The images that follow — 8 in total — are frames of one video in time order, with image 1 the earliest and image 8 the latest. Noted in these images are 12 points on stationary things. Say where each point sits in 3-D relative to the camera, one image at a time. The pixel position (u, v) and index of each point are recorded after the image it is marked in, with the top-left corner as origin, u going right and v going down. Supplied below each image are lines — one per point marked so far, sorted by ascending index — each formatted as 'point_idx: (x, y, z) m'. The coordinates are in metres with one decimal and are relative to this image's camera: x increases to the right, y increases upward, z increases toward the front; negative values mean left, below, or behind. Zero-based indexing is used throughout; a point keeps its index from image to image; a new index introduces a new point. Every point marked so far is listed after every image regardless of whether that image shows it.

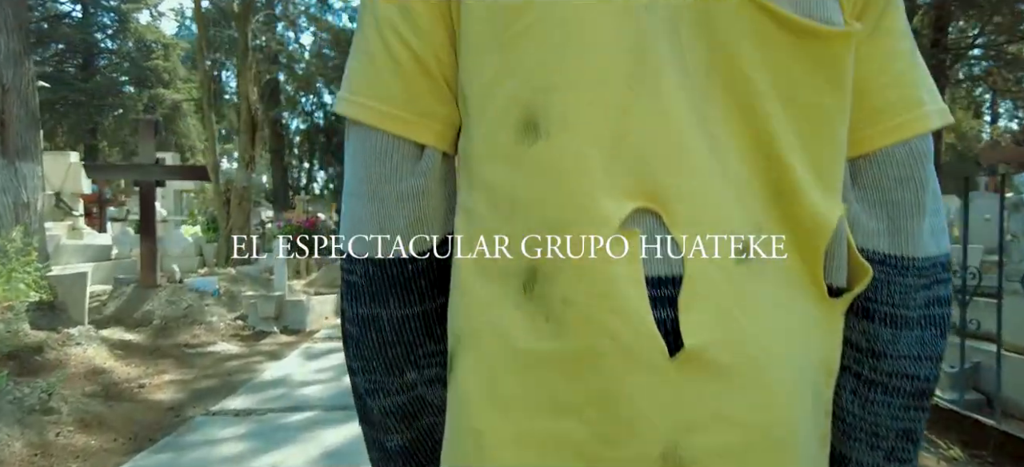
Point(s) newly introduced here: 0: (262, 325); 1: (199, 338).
0: (-2.3, -0.9, +5.3) m
1: (-2.7, -0.9, +4.9) m
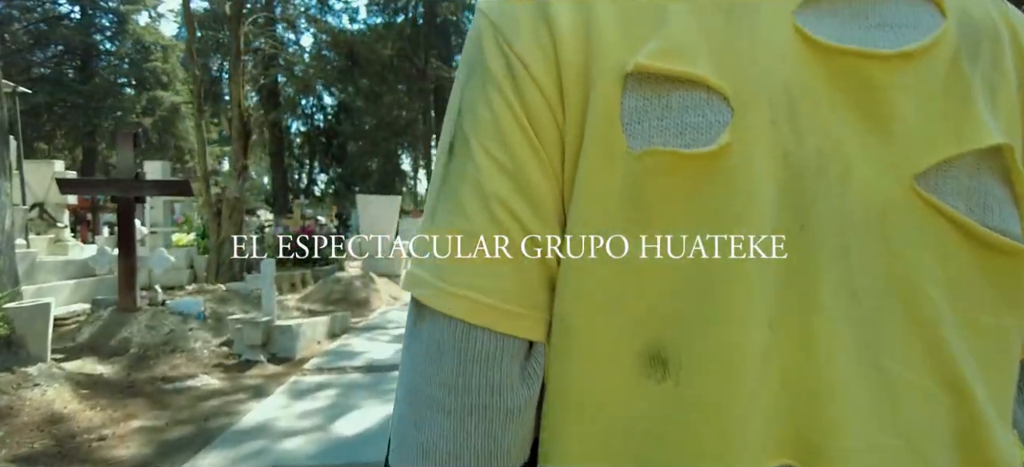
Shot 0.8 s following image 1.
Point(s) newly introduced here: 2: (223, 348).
0: (-2.3, -1.0, +4.9) m
1: (-2.6, -1.1, +4.5) m
2: (-2.6, -1.0, +5.1) m
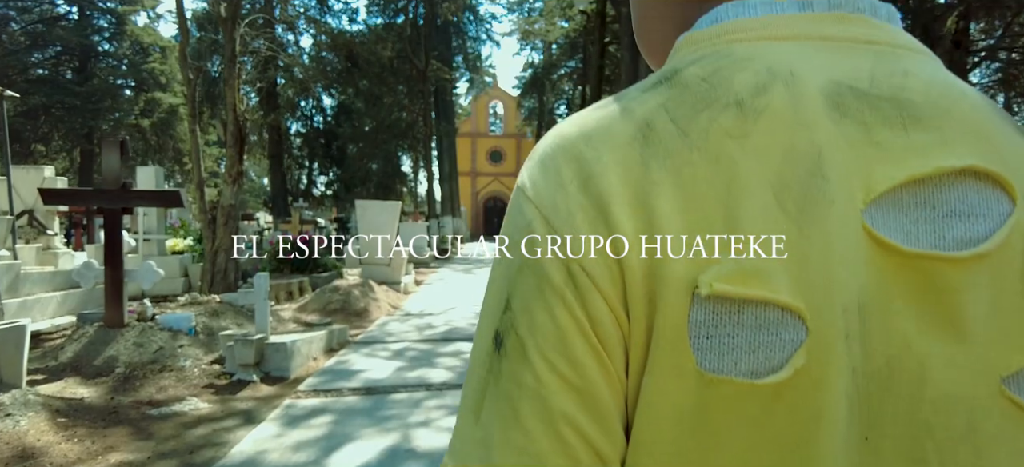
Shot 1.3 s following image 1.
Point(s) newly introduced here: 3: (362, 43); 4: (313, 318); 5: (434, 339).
0: (-2.2, -1.1, +4.7) m
1: (-2.6, -1.2, +4.2) m
2: (-2.5, -1.1, +4.8) m
3: (-3.9, +5.0, +15.0) m
4: (-2.7, -1.1, +7.7) m
5: (-0.9, -1.2, +6.4) m
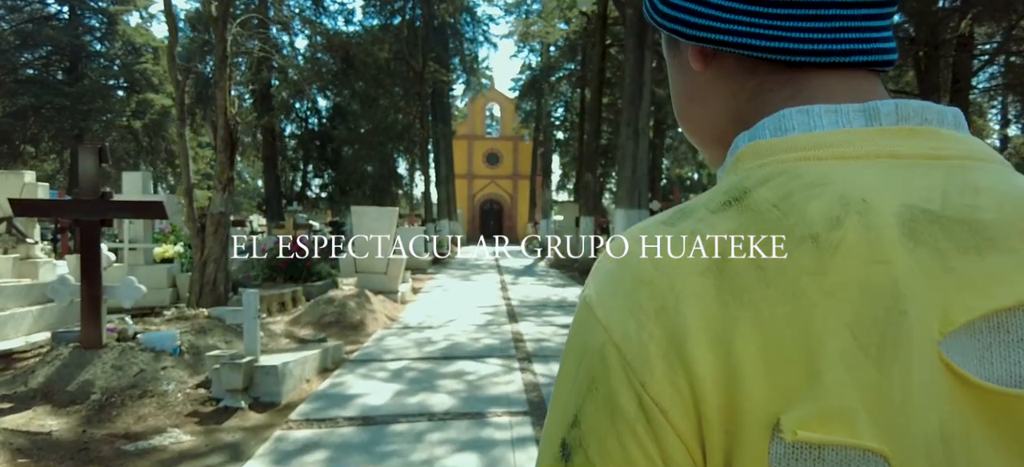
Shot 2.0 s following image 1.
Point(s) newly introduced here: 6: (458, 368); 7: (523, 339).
0: (-2.1, -1.2, +4.3) m
1: (-2.5, -1.3, +3.9) m
2: (-2.4, -1.2, +4.5) m
3: (-3.9, +4.8, +14.6) m
4: (-2.6, -1.2, +7.3) m
5: (-0.8, -1.3, +6.1) m
6: (-0.5, -1.3, +5.5) m
7: (+0.1, -1.3, +7.1) m
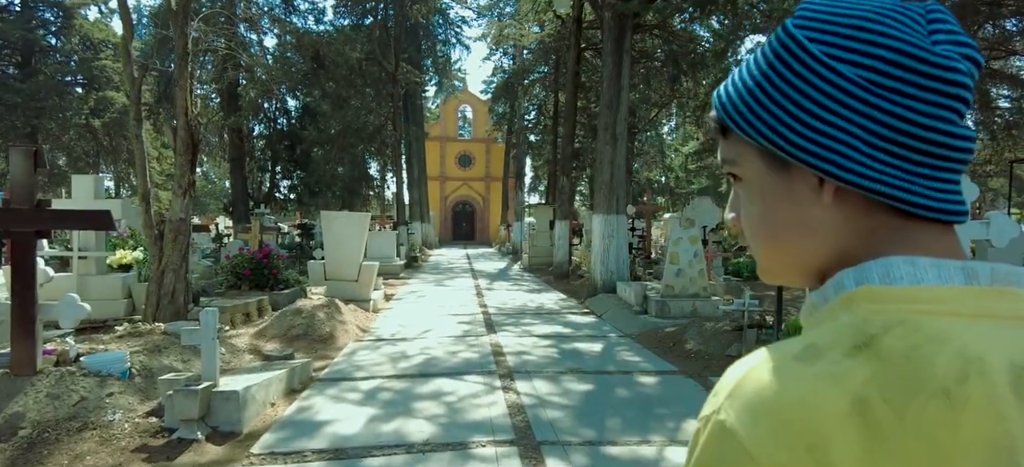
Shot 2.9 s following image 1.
0: (-2.2, -1.3, +3.9) m
1: (-2.6, -1.4, +3.4) m
2: (-2.6, -1.3, +4.0) m
3: (-4.5, +4.7, +14.1) m
4: (-2.9, -1.3, +6.8) m
5: (-1.0, -1.4, +5.7) m
6: (-0.7, -1.4, +5.2) m
7: (-0.1, -1.4, +6.7) m
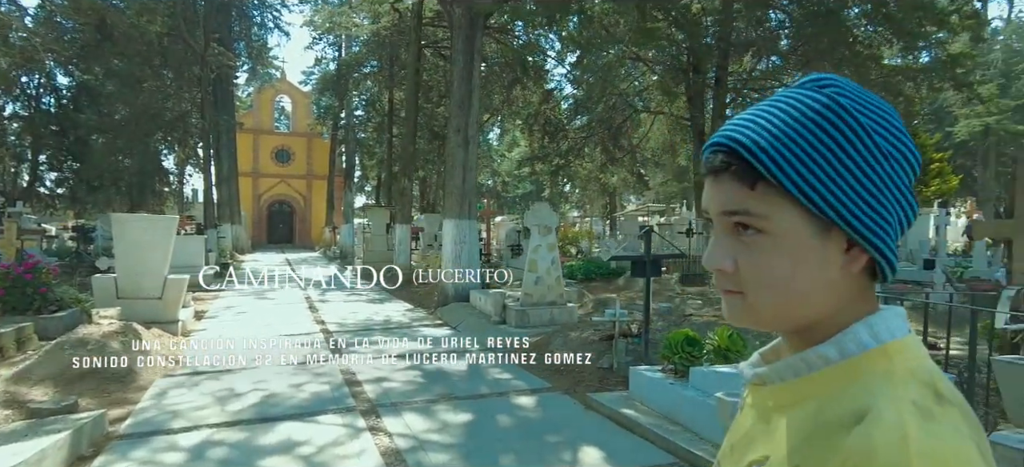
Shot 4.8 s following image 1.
0: (-2.8, -1.4, +2.5) m
1: (-3.0, -1.5, +2.0) m
2: (-3.1, -1.4, +2.6) m
3: (-8.0, +4.6, +11.6) m
4: (-4.2, -1.4, +5.2) m
5: (-2.1, -1.5, +4.6) m
6: (-1.7, -1.5, +4.2) m
7: (-1.6, -1.5, +5.9) m
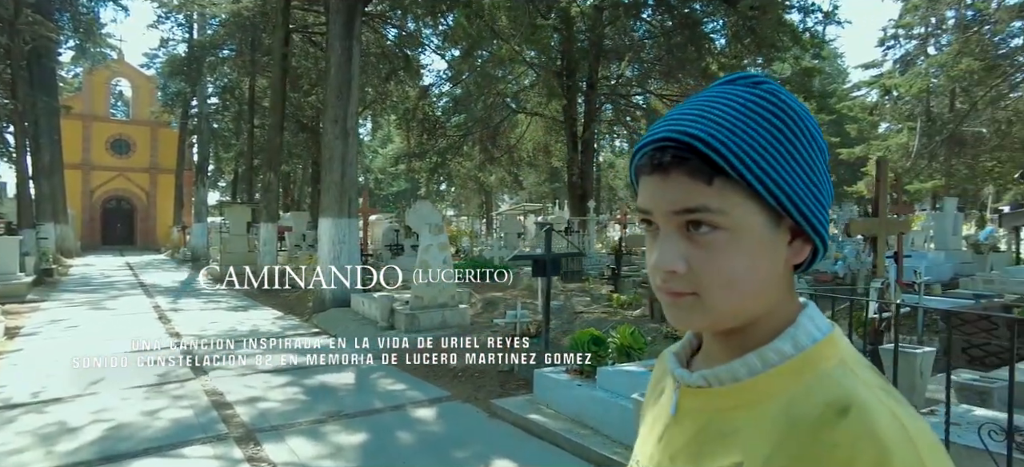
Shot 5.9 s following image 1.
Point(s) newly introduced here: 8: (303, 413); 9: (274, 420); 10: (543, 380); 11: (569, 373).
0: (-3.0, -1.4, +1.6) m
1: (-3.0, -1.5, +1.0) m
2: (-3.3, -1.4, +1.6) m
3: (-10.0, +4.6, +9.4) m
4: (-5.0, -1.4, +3.8) m
5: (-2.8, -1.5, +3.8) m
6: (-2.3, -1.5, +3.5) m
7: (-2.5, -1.5, +5.1) m
8: (-1.8, -1.5, +4.9) m
9: (-1.9, -1.5, +4.7) m
10: (+0.3, -1.3, +4.9) m
11: (+0.5, -1.2, +4.9) m
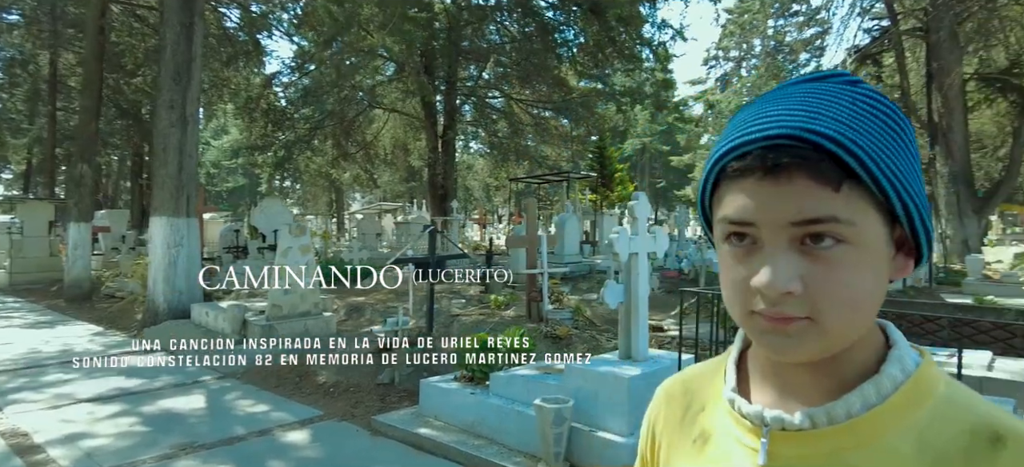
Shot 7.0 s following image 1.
0: (-3.0, -1.5, +0.6) m
1: (-2.9, -1.5, +0.1) m
2: (-3.3, -1.4, +0.5) m
3: (-11.8, +4.5, +6.4) m
4: (-5.5, -1.5, +2.3) m
5: (-3.4, -1.5, +2.8) m
6: (-2.7, -1.5, +2.6) m
7: (-3.4, -1.5, +4.2) m
8: (-2.6, -1.5, +4.1) m
9: (-2.7, -1.5, +3.9) m
10: (-0.7, -1.3, +4.7) m
11: (-0.4, -1.2, +4.7) m
